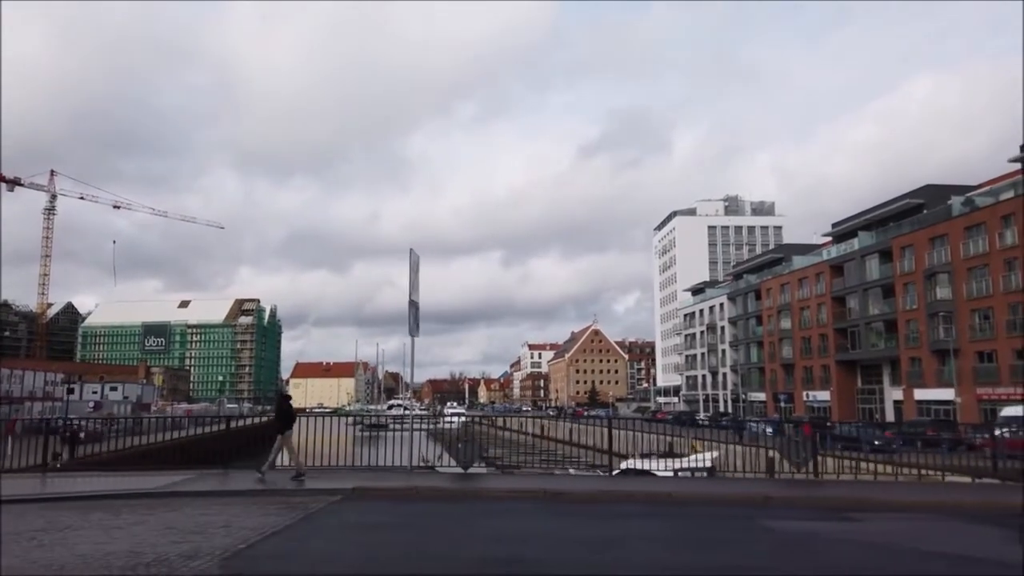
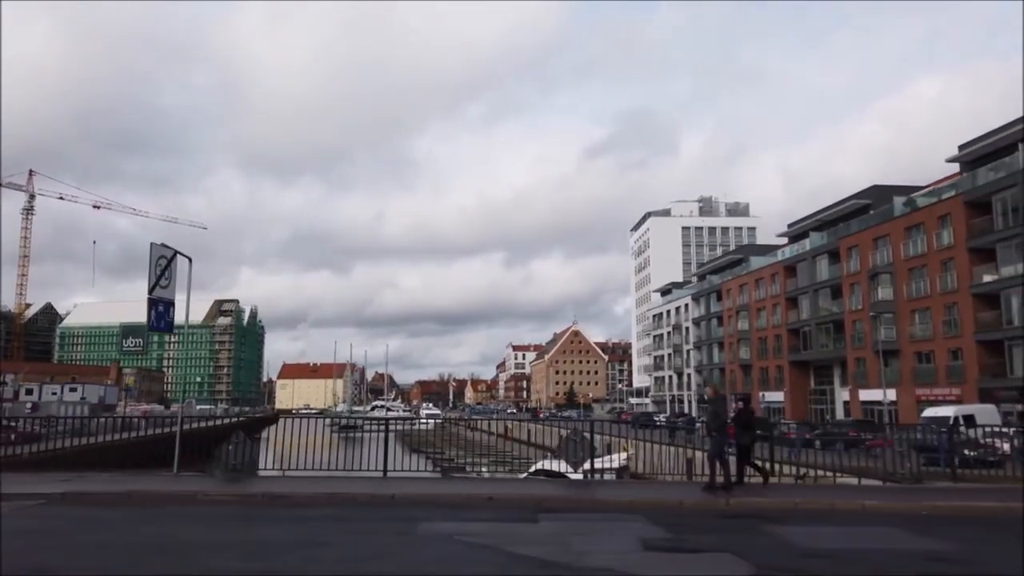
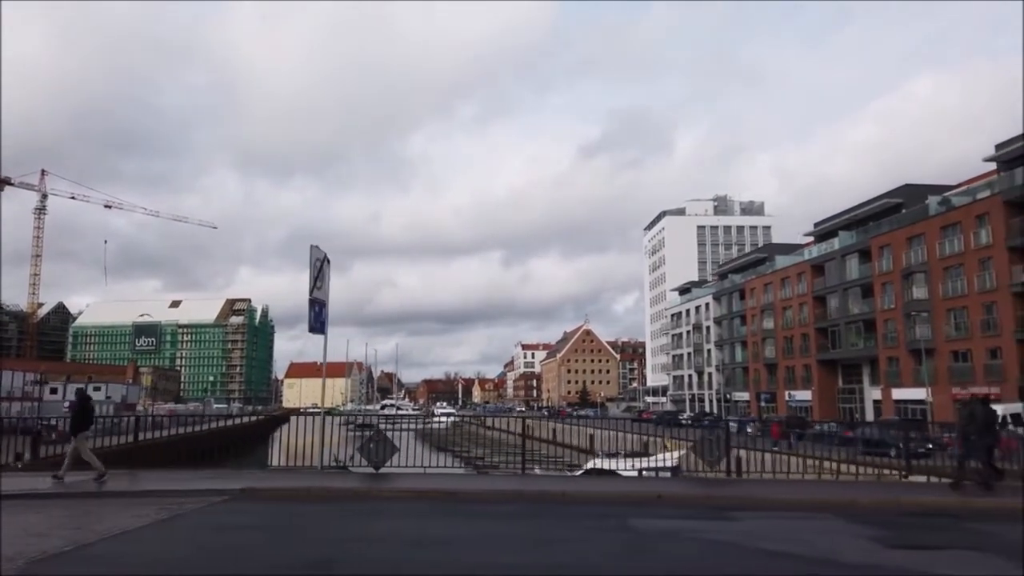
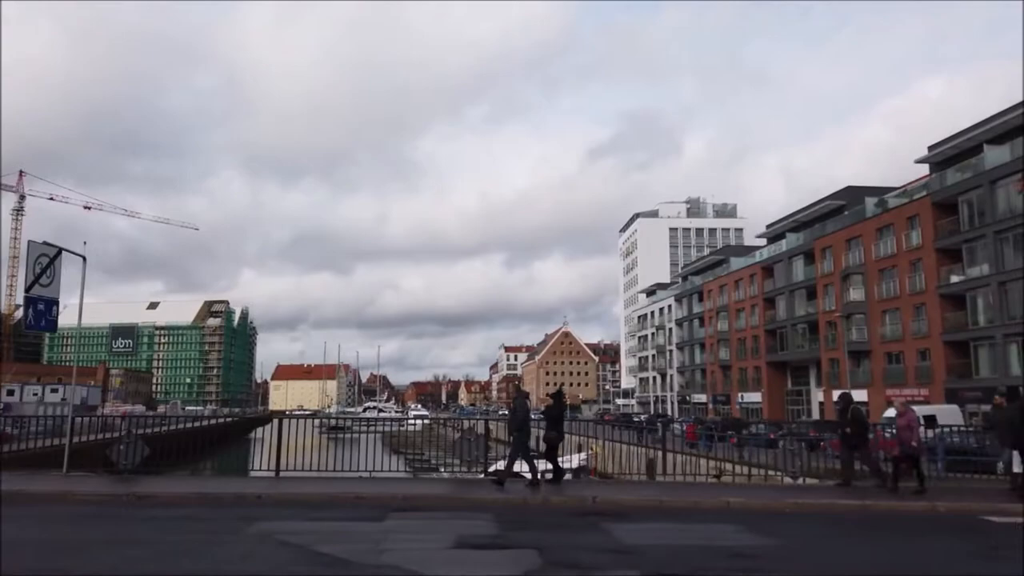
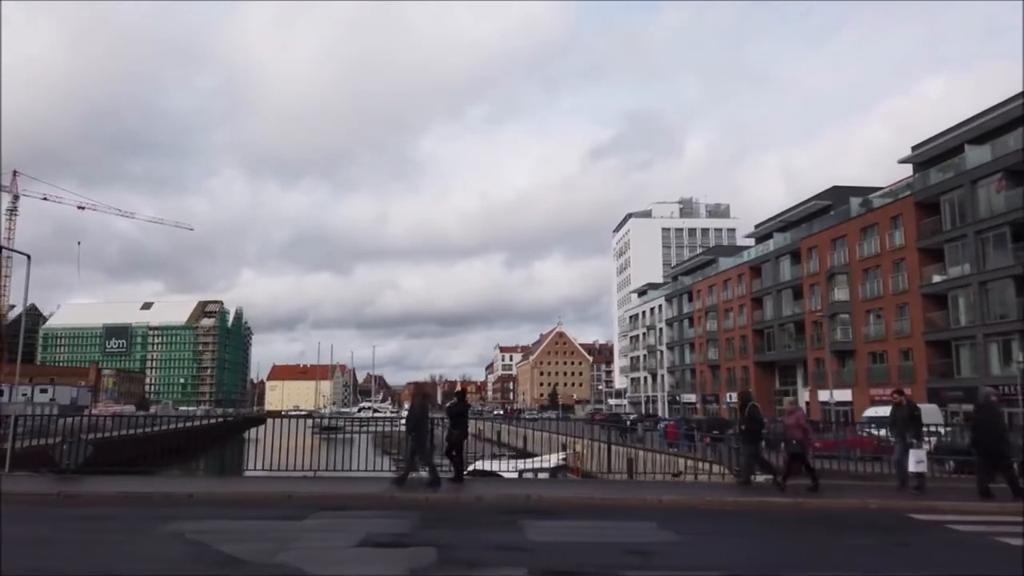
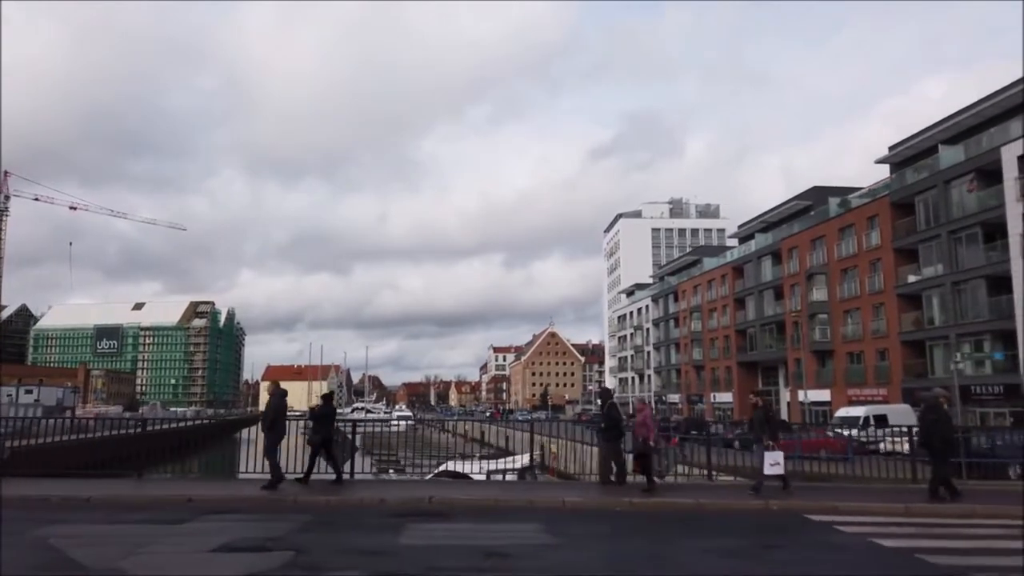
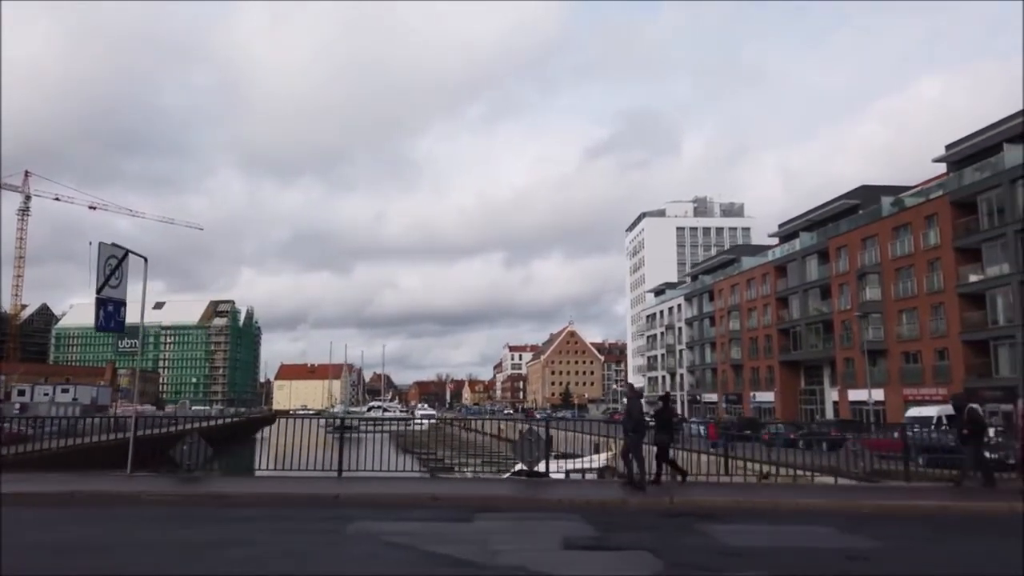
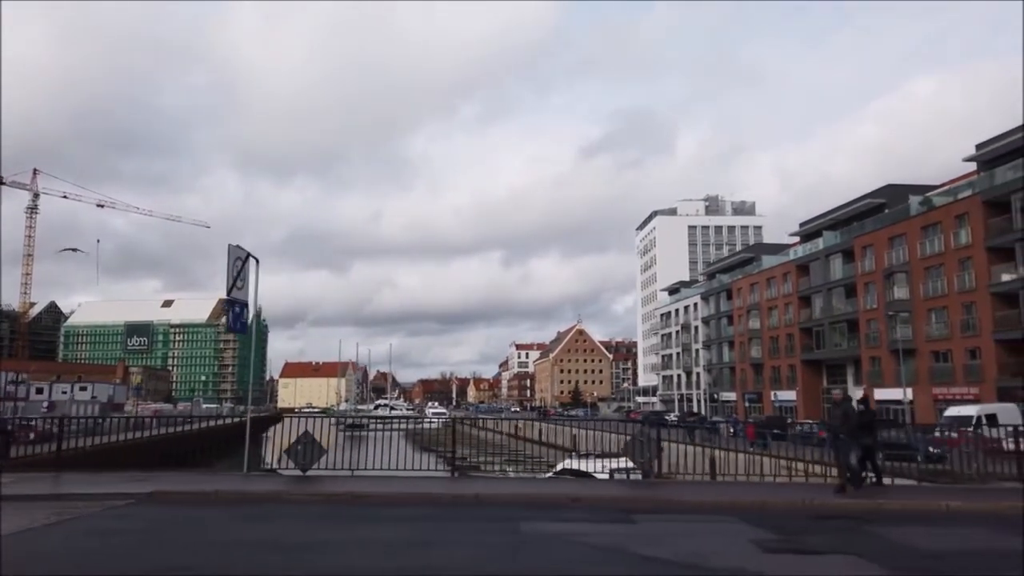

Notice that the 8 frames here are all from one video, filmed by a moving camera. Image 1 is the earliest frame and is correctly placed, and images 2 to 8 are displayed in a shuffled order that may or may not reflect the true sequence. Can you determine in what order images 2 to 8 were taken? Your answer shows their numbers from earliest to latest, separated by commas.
3, 8, 2, 7, 4, 5, 6
